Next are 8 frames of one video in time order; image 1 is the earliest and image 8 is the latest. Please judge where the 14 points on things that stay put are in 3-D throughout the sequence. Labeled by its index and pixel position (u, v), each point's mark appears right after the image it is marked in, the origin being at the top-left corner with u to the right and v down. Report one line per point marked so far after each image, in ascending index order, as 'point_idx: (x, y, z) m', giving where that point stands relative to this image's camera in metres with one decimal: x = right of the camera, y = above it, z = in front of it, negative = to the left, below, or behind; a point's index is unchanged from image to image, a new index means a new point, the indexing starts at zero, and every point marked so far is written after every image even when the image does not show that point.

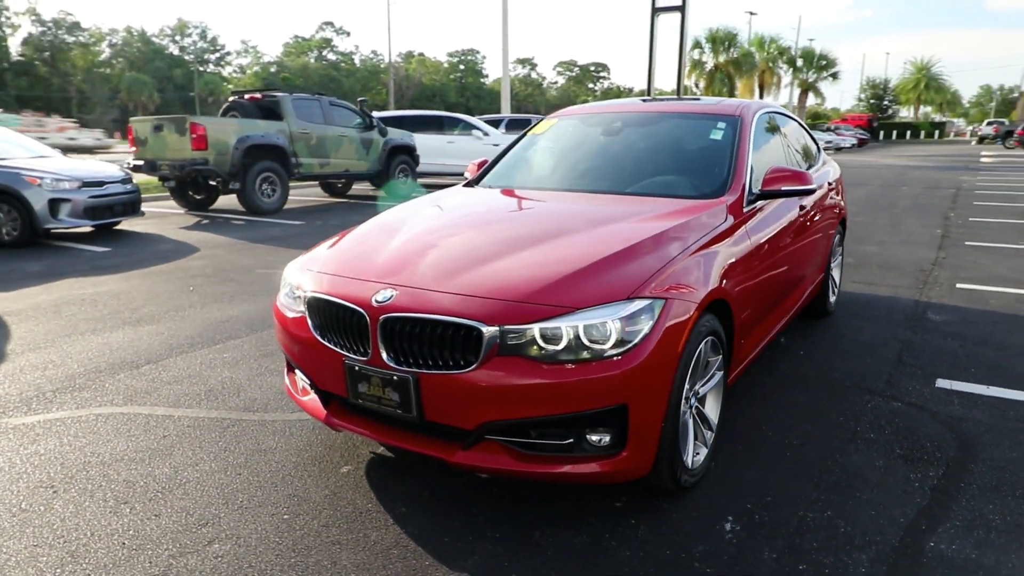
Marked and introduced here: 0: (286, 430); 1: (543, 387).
0: (-1.1, -0.7, +3.5) m
1: (+0.1, -0.3, +2.4) m
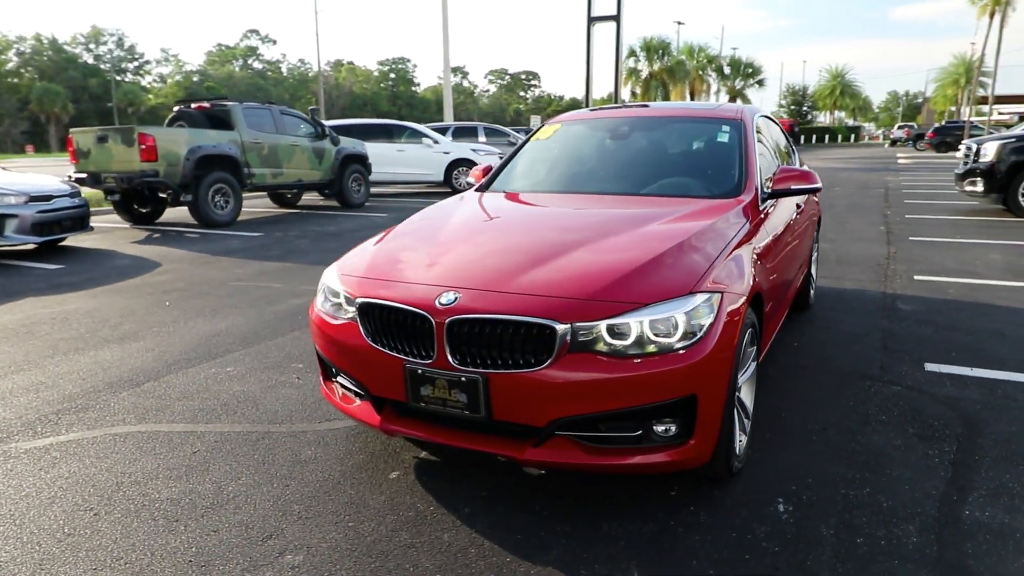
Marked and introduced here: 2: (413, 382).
0: (-0.9, -0.8, +3.4) m
1: (+0.4, -0.3, +2.5) m
2: (-0.4, -0.4, +2.7) m
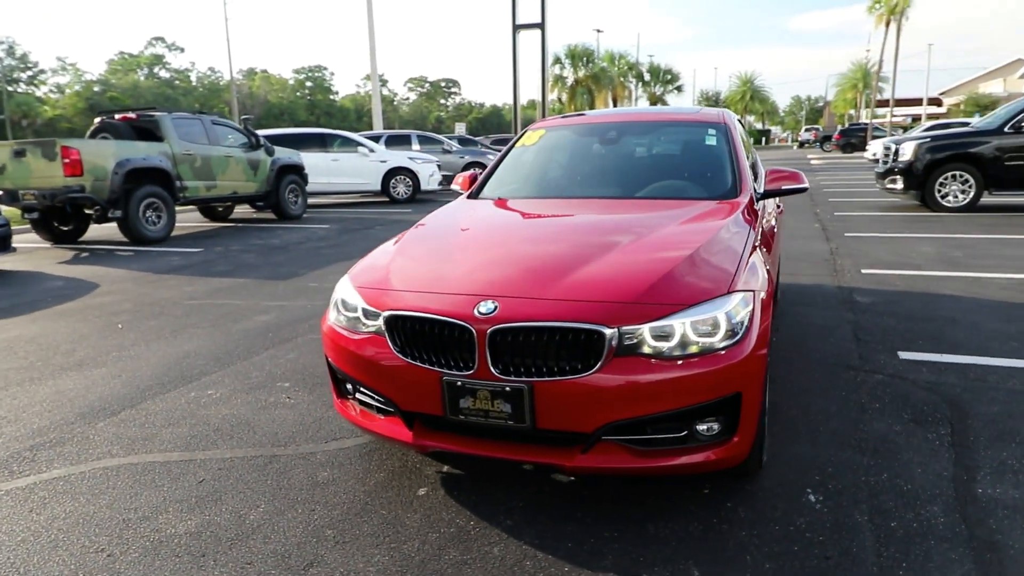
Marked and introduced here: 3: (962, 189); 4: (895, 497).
0: (-0.8, -0.8, +3.3) m
1: (+0.5, -0.3, +2.5) m
2: (-0.2, -0.4, +2.7) m
3: (+7.8, +1.7, +12.1) m
4: (+1.6, -0.9, +2.9) m
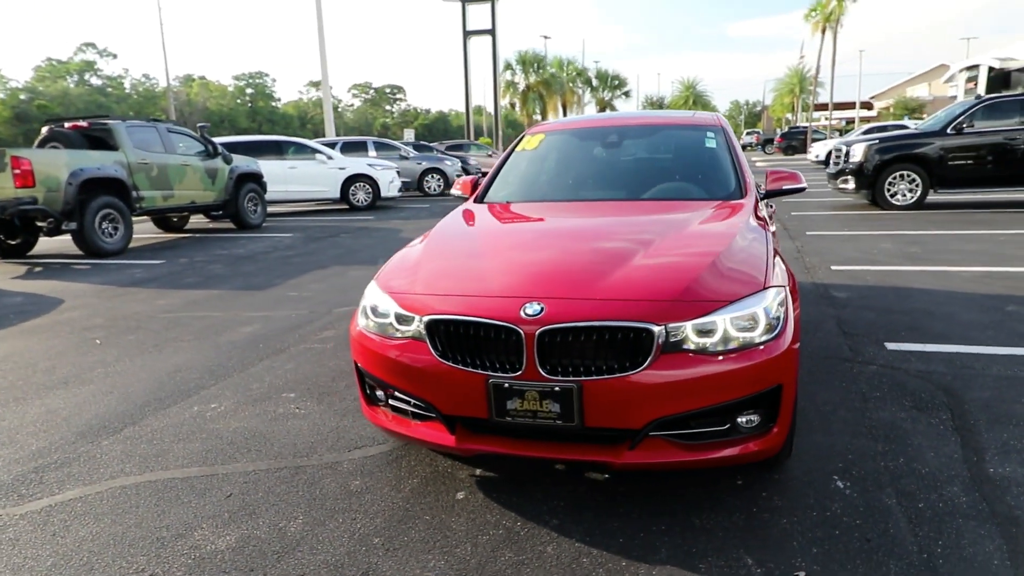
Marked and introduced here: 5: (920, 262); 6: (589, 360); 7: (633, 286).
0: (-0.7, -0.9, +3.3) m
1: (+0.7, -0.3, +2.6) m
2: (-0.1, -0.4, +2.7) m
3: (+7.2, +1.8, +12.6) m
4: (+1.7, -0.8, +3.0) m
5: (+4.6, +0.3, +8.0) m
6: (+0.3, -0.3, +2.6) m
7: (+0.5, 0.0, +2.7) m
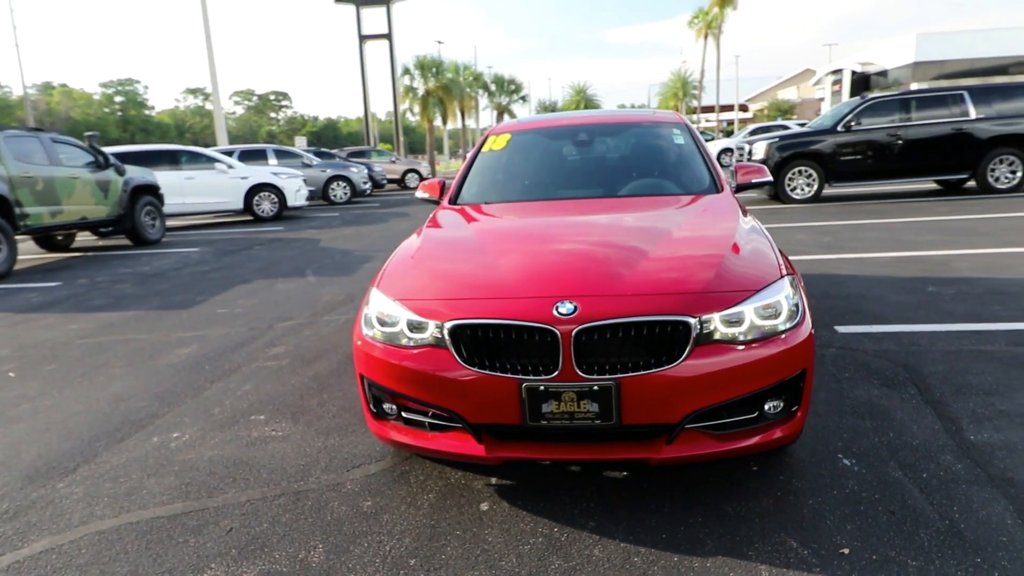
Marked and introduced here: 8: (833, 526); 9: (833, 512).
0: (-0.6, -0.9, +3.1) m
1: (+0.9, -0.3, +2.6) m
2: (+0.1, -0.4, +2.6) m
3: (+5.7, +2.0, +13.5) m
4: (+1.8, -0.7, +3.2) m
5: (+3.9, +0.5, +8.5) m
6: (+0.4, -0.3, +2.6) m
7: (+0.6, 0.0, +2.7) m
8: (+1.2, -0.9, +2.6) m
9: (+1.2, -0.9, +2.7) m
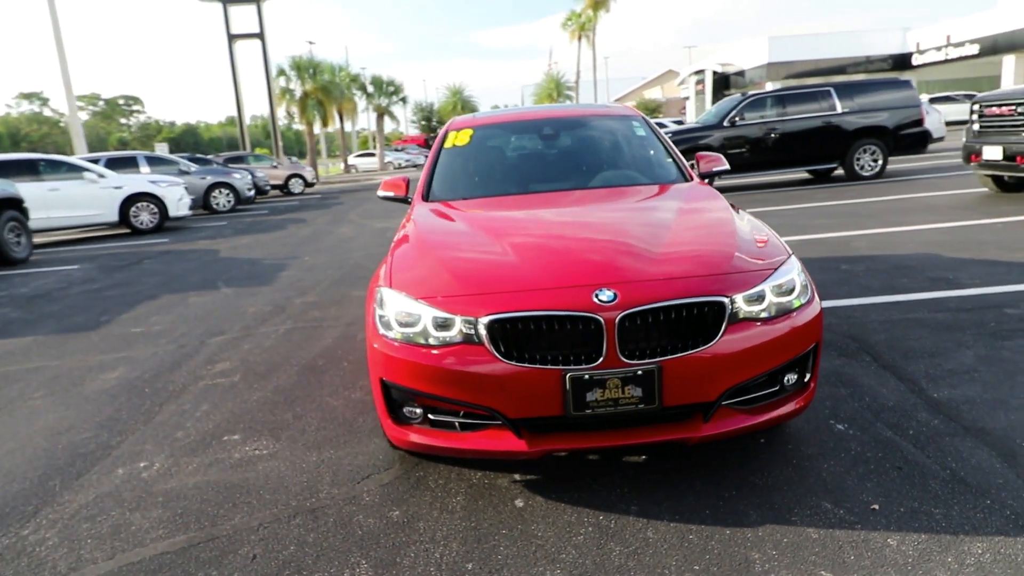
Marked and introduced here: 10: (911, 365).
0: (-0.5, -0.9, +3.0) m
1: (+1.0, -0.2, +2.8) m
2: (+0.2, -0.4, +2.6) m
3: (+3.8, +2.3, +14.3) m
4: (+1.9, -0.6, +3.5) m
5: (+3.0, +0.7, +9.0) m
6: (+0.6, -0.2, +2.6) m
7: (+0.7, +0.1, +2.8) m
8: (+1.4, -0.8, +2.8) m
9: (+1.4, -0.8, +2.9) m
10: (+2.3, -0.5, +4.1) m
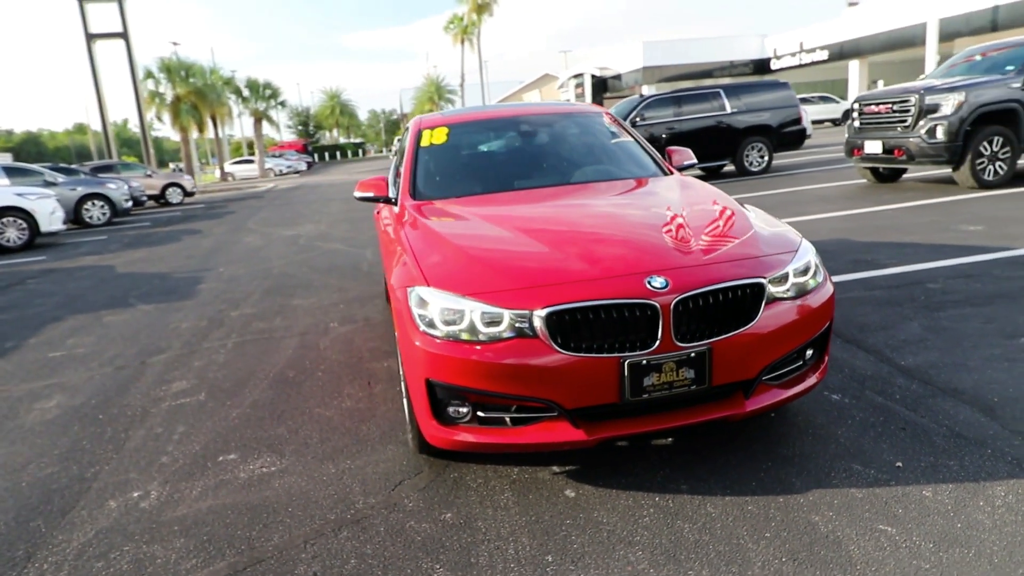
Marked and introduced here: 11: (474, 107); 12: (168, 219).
0: (-0.3, -0.9, +2.9) m
1: (+1.2, -0.1, +2.9) m
2: (+0.5, -0.3, +2.7) m
3: (+1.9, +2.4, +14.8) m
4: (+1.9, -0.5, +3.8) m
5: (+2.1, +0.8, +9.5) m
6: (+0.8, -0.1, +2.7) m
7: (+0.8, +0.2, +2.9) m
8: (+1.6, -0.7, +3.0) m
9: (+1.6, -0.7, +3.2) m
10: (+2.3, -0.3, +4.5) m
11: (-0.3, +1.3, +5.1) m
12: (-9.4, +1.9, +19.1) m
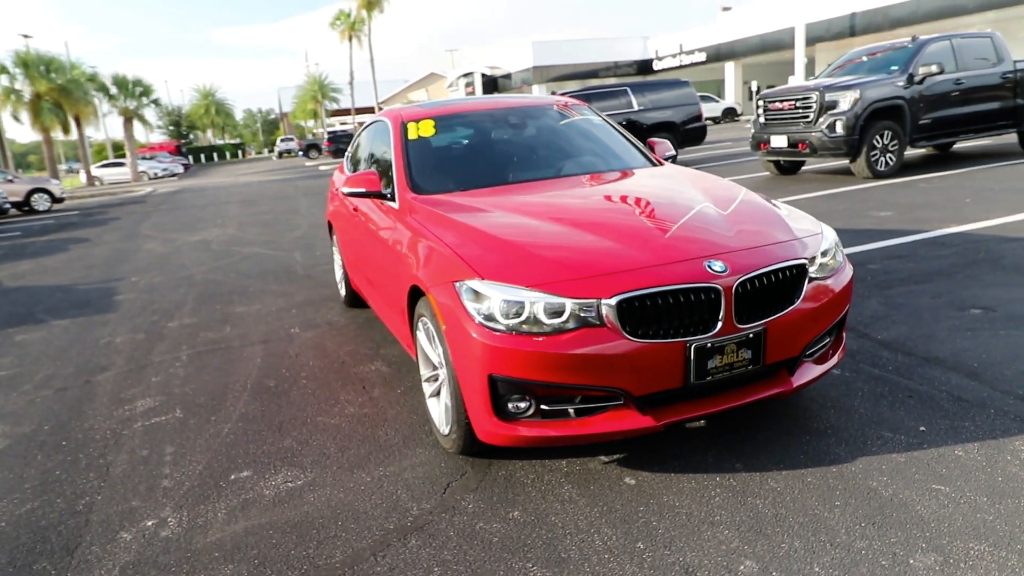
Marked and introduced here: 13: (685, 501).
0: (0.0, -0.9, +2.8) m
1: (+1.4, -0.1, +3.1) m
2: (+0.7, -0.3, +2.7) m
3: (+0.2, +2.5, +14.9) m
4: (+2.0, -0.4, +4.1) m
5: (+1.2, +0.9, +9.7) m
6: (+1.0, -0.1, +2.8) m
7: (+1.0, +0.2, +3.0) m
8: (+1.8, -0.6, +3.3) m
9: (+1.8, -0.6, +3.4) m
10: (+2.2, -0.2, +4.8) m
11: (-0.5, +1.4, +5.0) m
12: (-11.7, +1.5, +17.4) m
13: (+0.7, -0.8, +2.7) m
